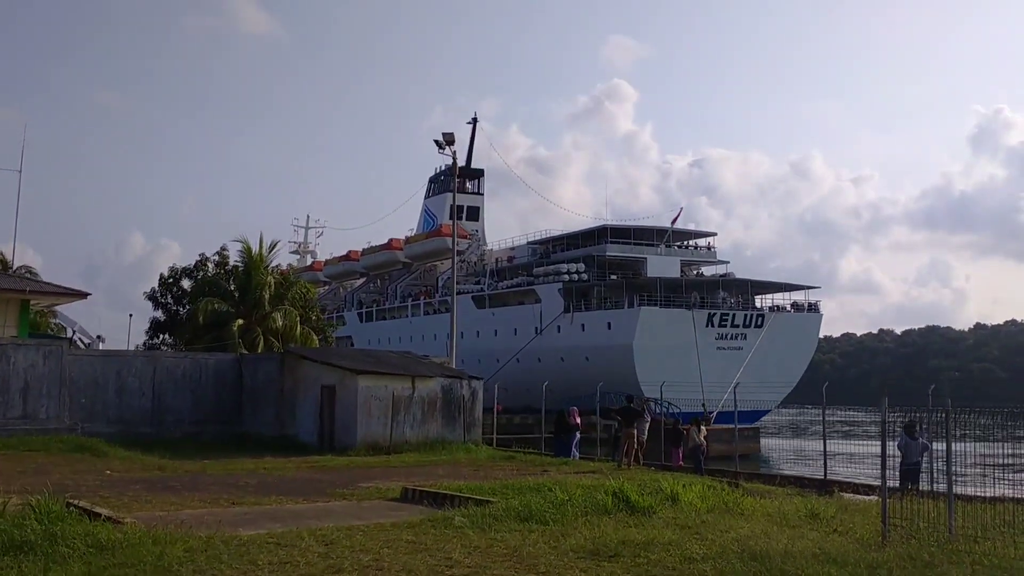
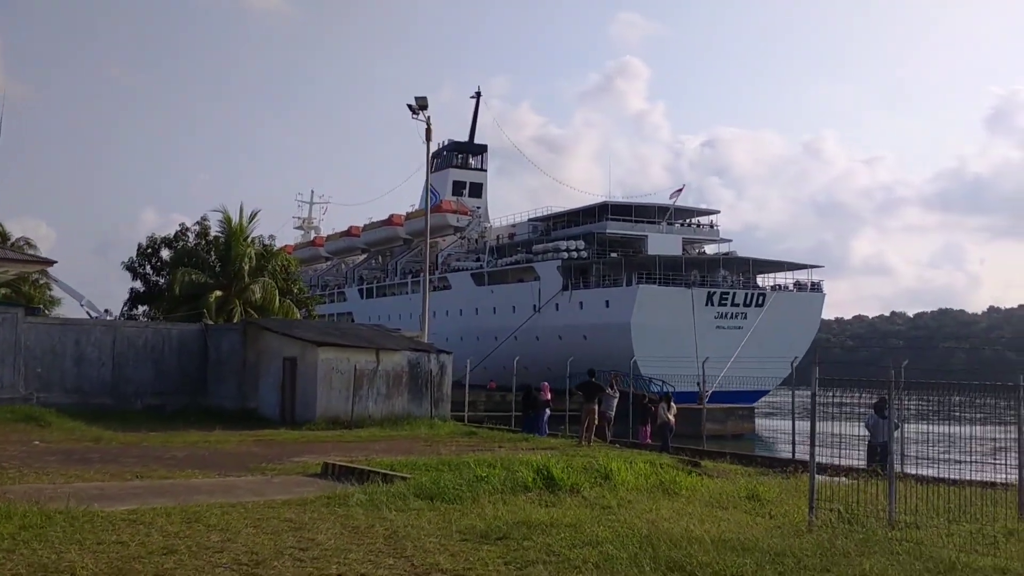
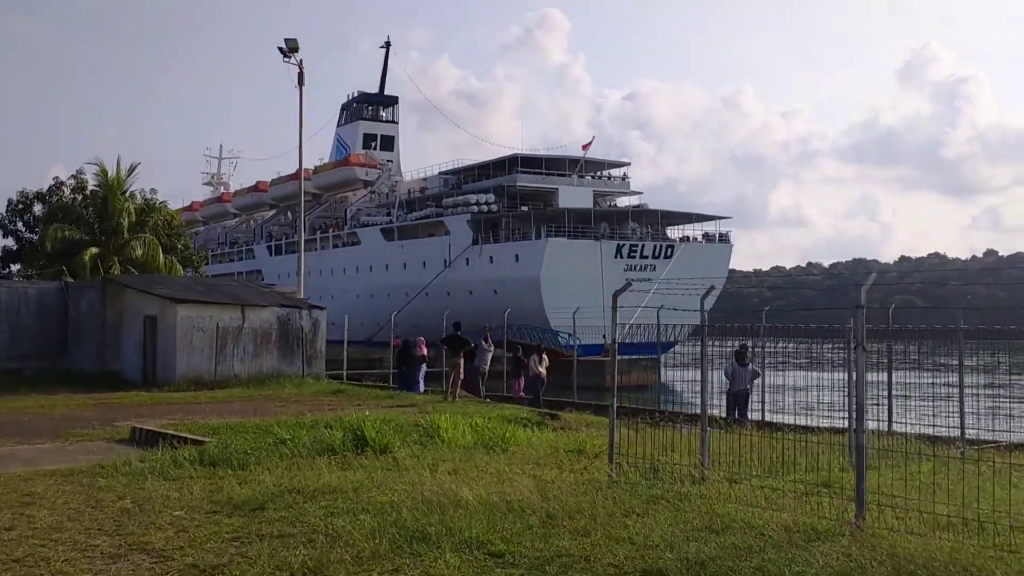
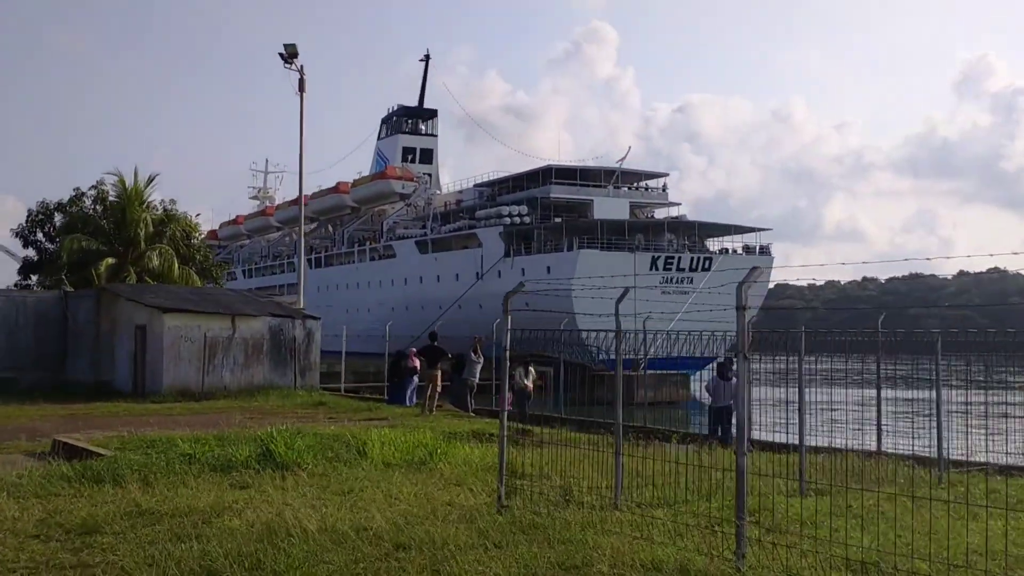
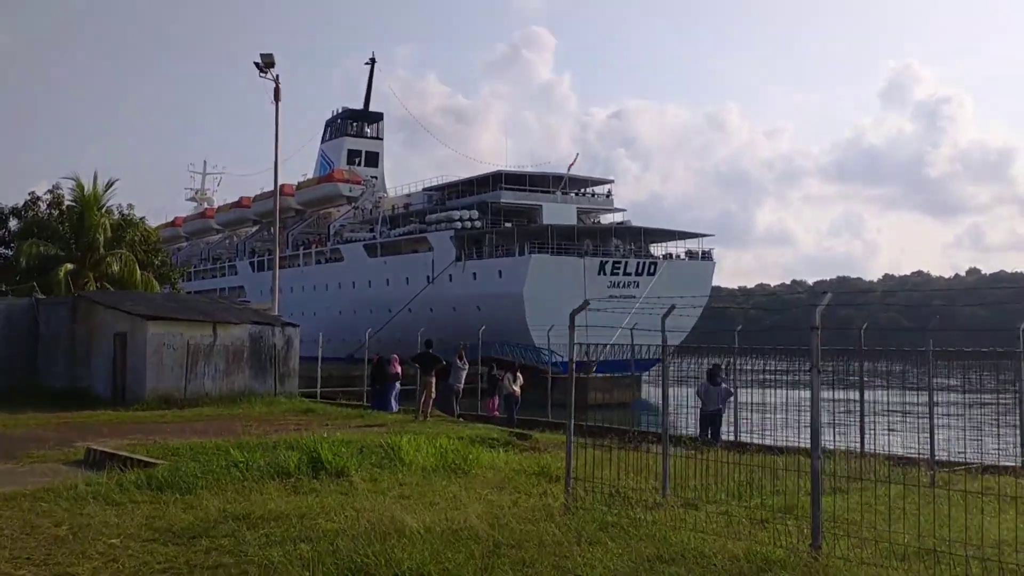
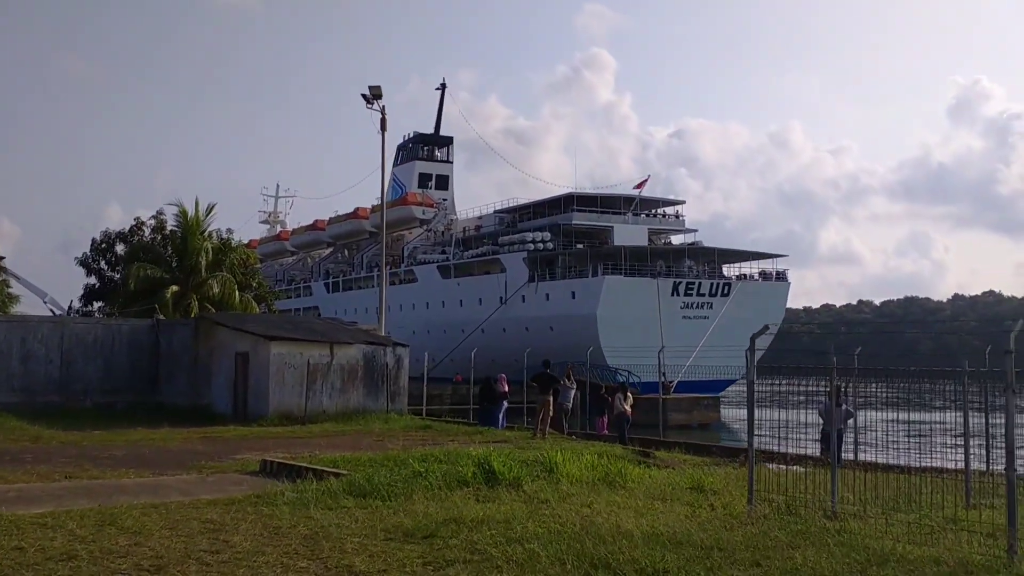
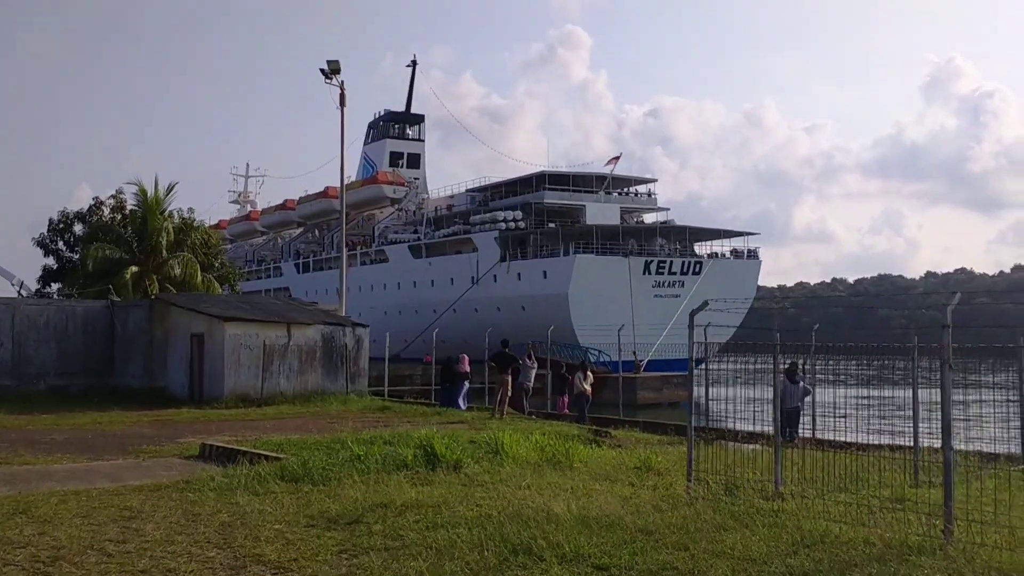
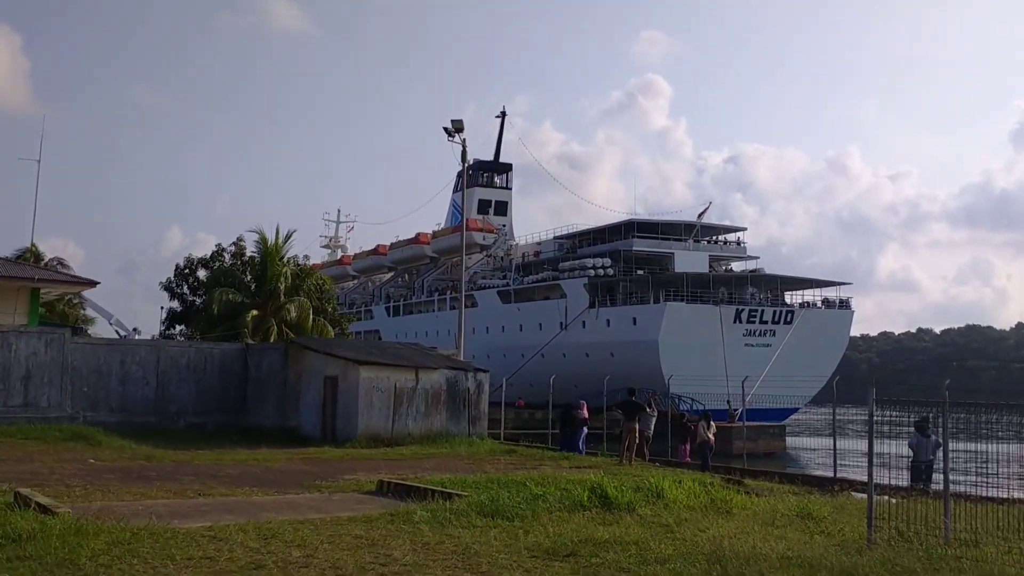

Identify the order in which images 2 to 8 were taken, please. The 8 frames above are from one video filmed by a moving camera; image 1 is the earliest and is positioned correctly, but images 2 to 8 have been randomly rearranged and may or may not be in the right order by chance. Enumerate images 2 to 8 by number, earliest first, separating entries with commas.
8, 2, 6, 7, 3, 5, 4
